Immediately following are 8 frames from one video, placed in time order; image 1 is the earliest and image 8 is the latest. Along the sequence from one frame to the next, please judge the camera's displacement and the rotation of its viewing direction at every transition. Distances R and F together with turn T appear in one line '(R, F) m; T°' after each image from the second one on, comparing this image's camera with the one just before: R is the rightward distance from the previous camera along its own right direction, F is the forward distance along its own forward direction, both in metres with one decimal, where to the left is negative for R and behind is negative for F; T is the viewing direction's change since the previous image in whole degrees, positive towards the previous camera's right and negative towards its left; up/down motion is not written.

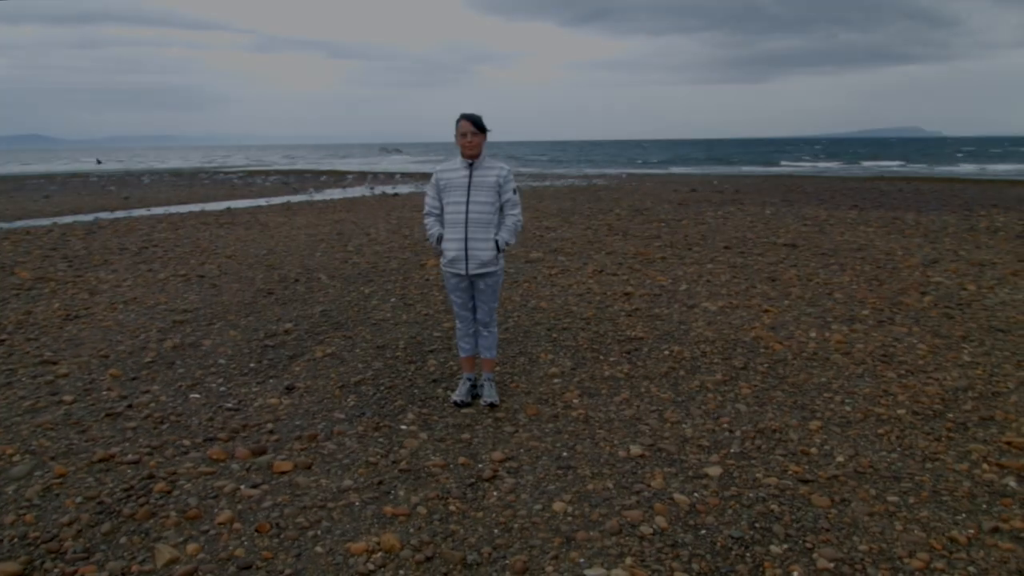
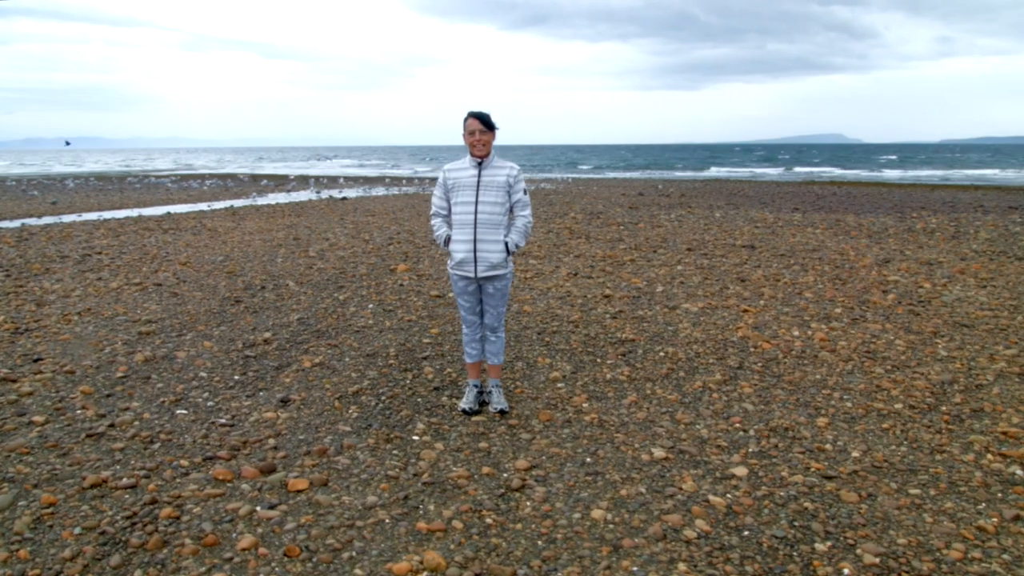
(-0.5, +0.1) m; +5°
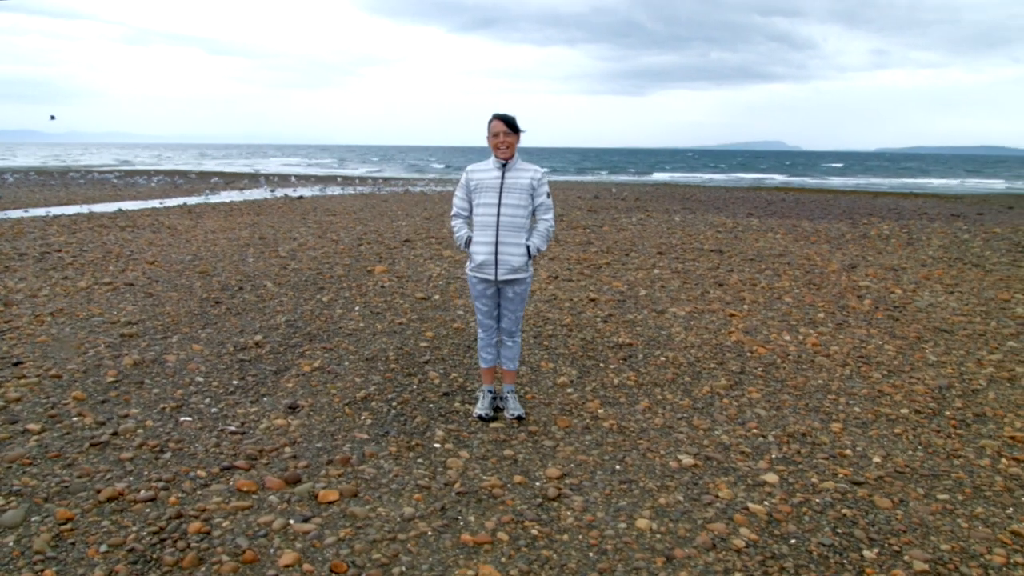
(-0.5, +0.1) m; +4°
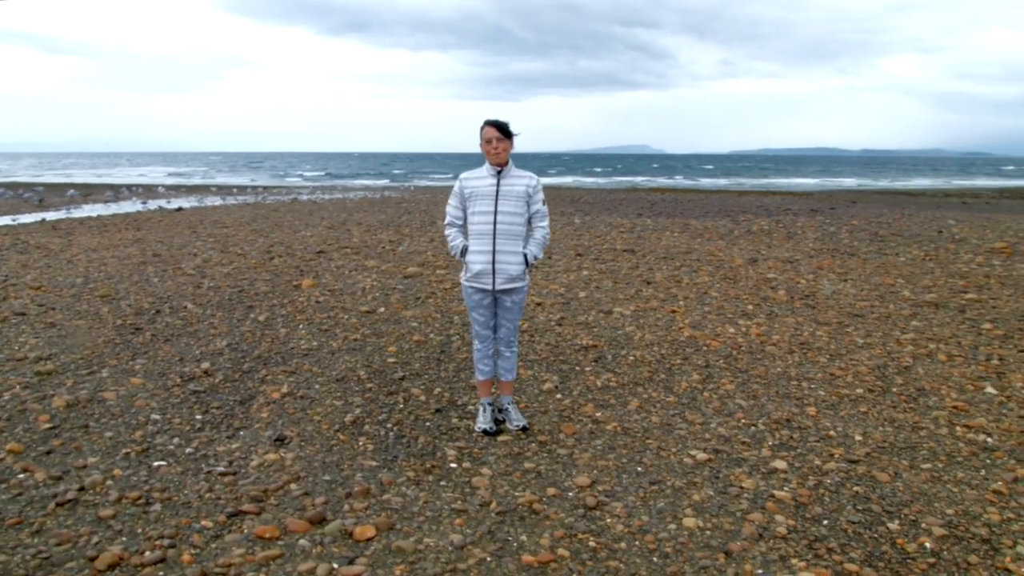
(-0.8, +0.2) m; +10°
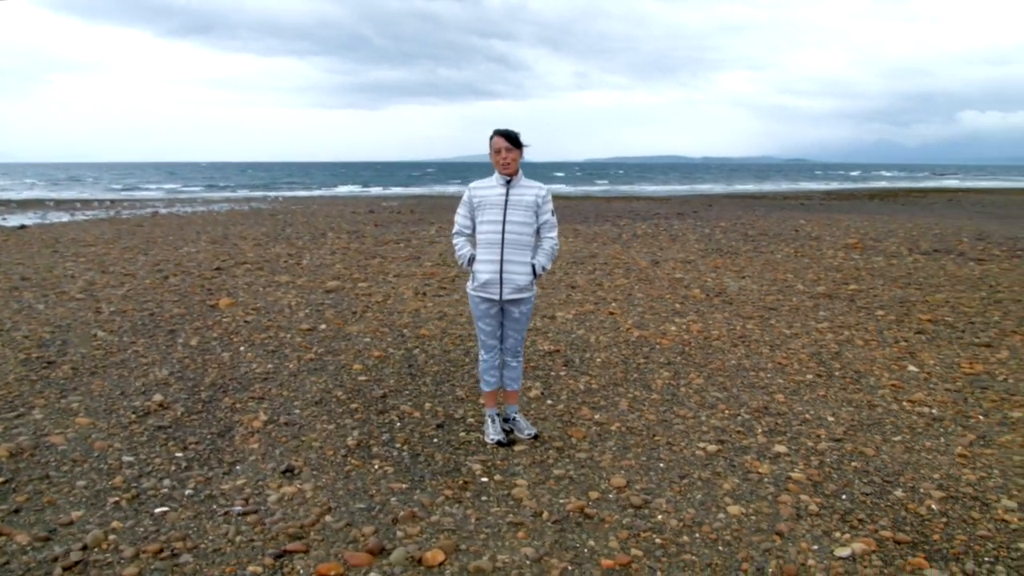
(-1.0, +0.1) m; +11°
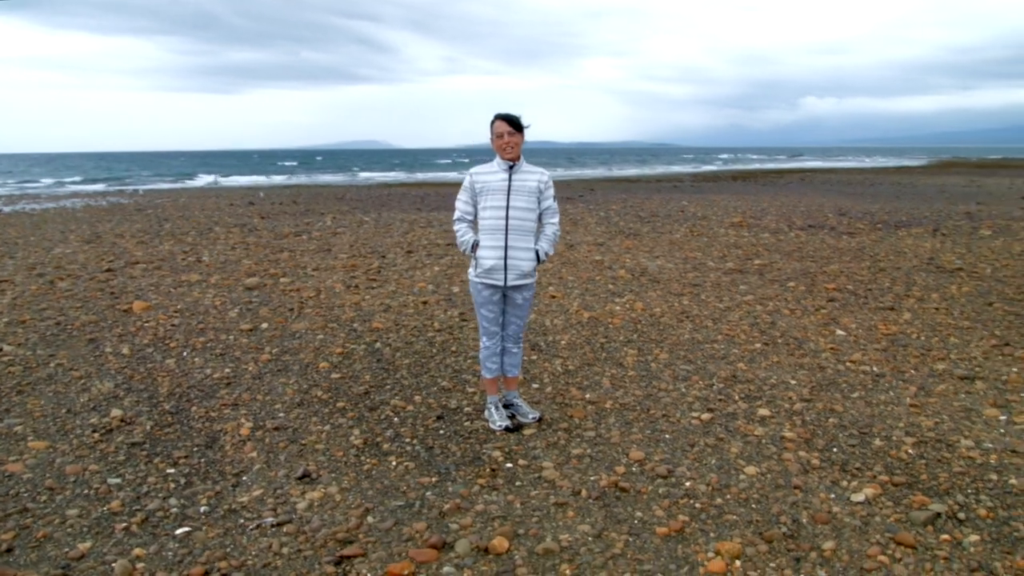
(-0.9, +0.1) m; +10°
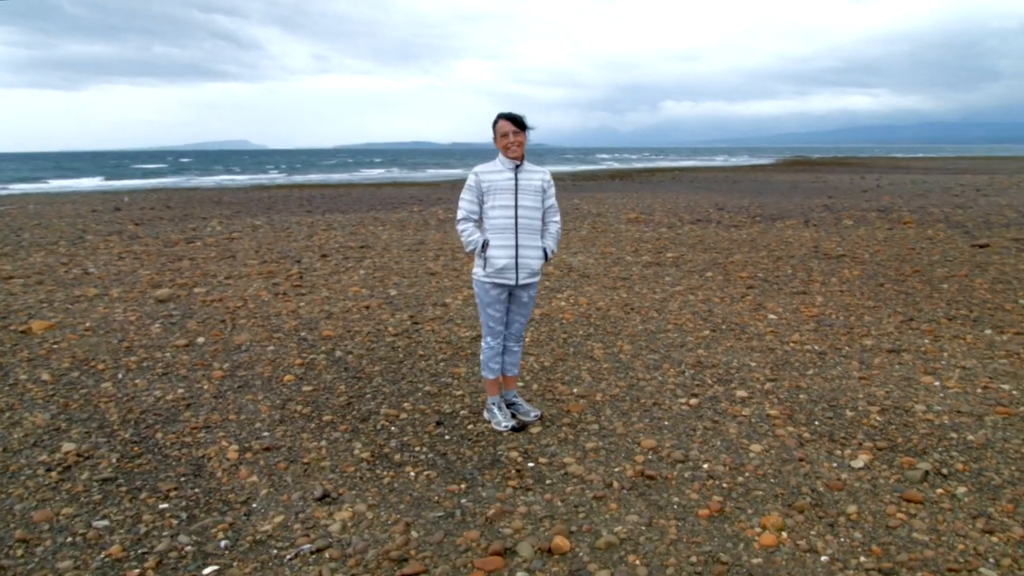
(-0.8, +0.1) m; +10°
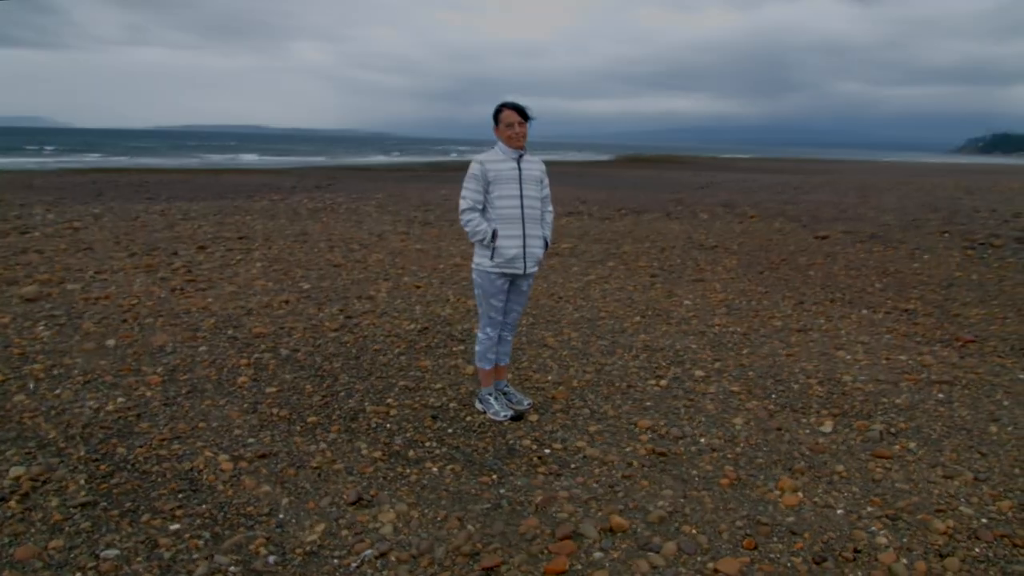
(-1.1, +0.1) m; +13°
